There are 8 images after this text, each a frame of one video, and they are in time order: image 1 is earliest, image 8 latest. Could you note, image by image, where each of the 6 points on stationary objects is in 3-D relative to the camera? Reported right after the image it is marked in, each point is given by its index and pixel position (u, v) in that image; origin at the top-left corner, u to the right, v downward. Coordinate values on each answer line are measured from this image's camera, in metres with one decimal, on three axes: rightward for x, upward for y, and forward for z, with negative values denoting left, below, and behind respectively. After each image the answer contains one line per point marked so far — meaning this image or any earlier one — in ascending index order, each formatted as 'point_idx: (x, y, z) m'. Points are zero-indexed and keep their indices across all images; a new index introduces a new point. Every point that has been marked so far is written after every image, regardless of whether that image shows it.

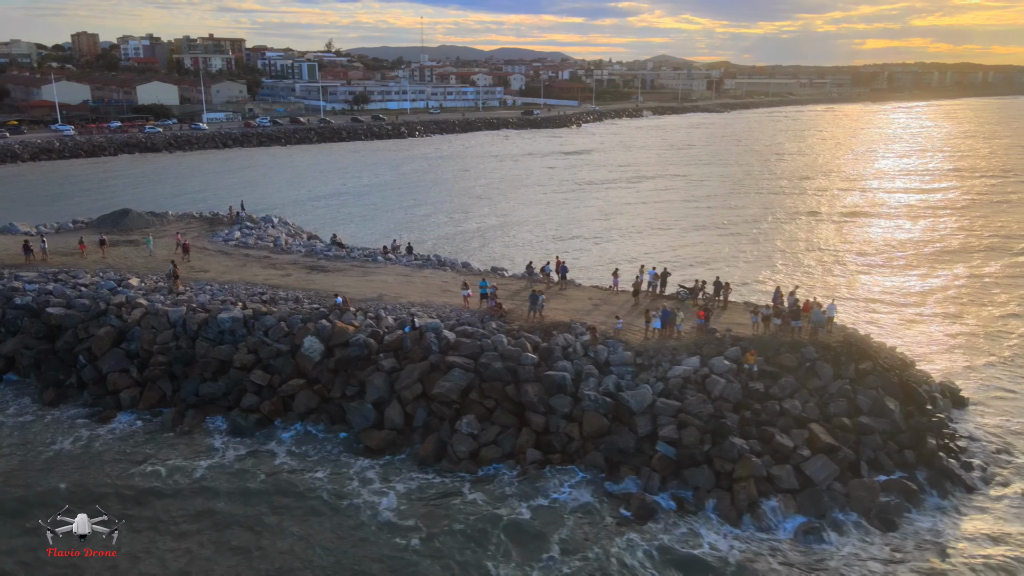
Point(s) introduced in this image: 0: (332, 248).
0: (-4.8, +1.1, +19.4) m
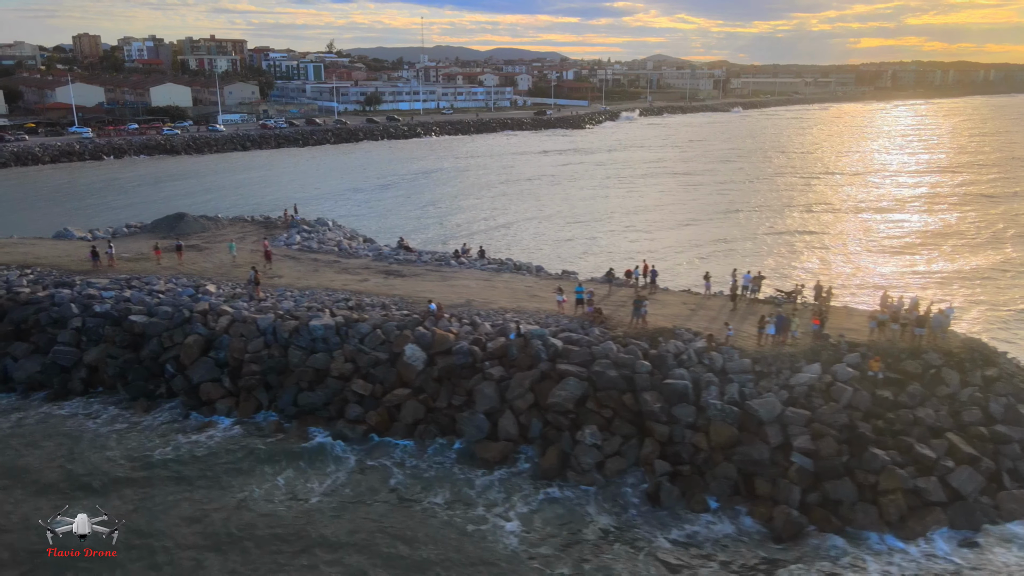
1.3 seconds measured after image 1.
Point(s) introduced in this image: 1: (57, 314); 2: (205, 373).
0: (-3.0, +1.0, +19.1) m
1: (-9.3, -0.5, +14.8) m
2: (-5.7, -1.6, +13.5) m
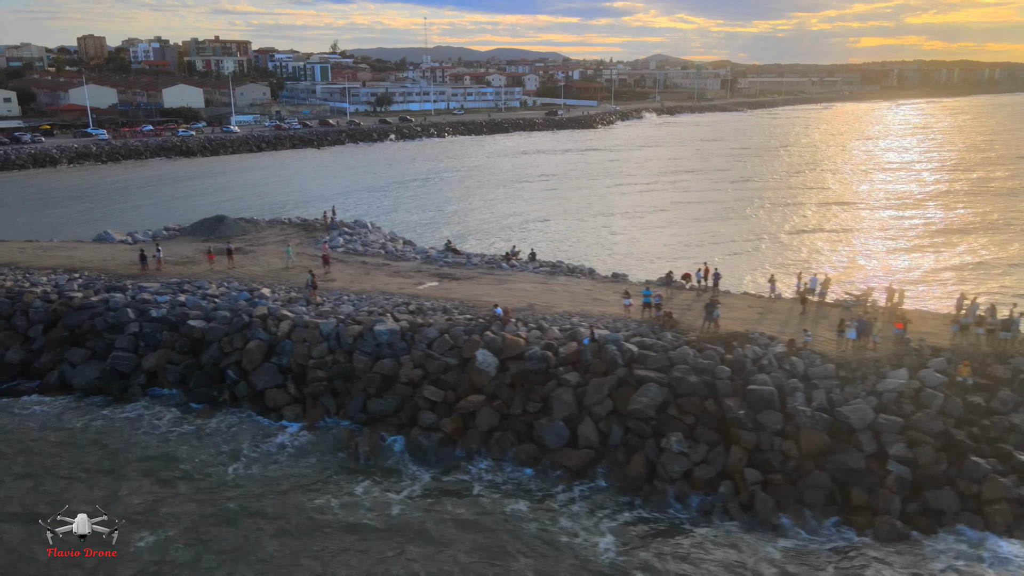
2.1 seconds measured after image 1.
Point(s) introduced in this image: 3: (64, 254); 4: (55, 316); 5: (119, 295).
0: (-1.7, +0.9, +18.9) m
1: (-8.0, -0.6, +14.6) m
2: (-4.4, -1.7, +13.3) m
3: (-11.4, +0.8, +18.7) m
4: (-9.5, -0.6, +15.0) m
5: (-8.4, -0.2, +15.4) m
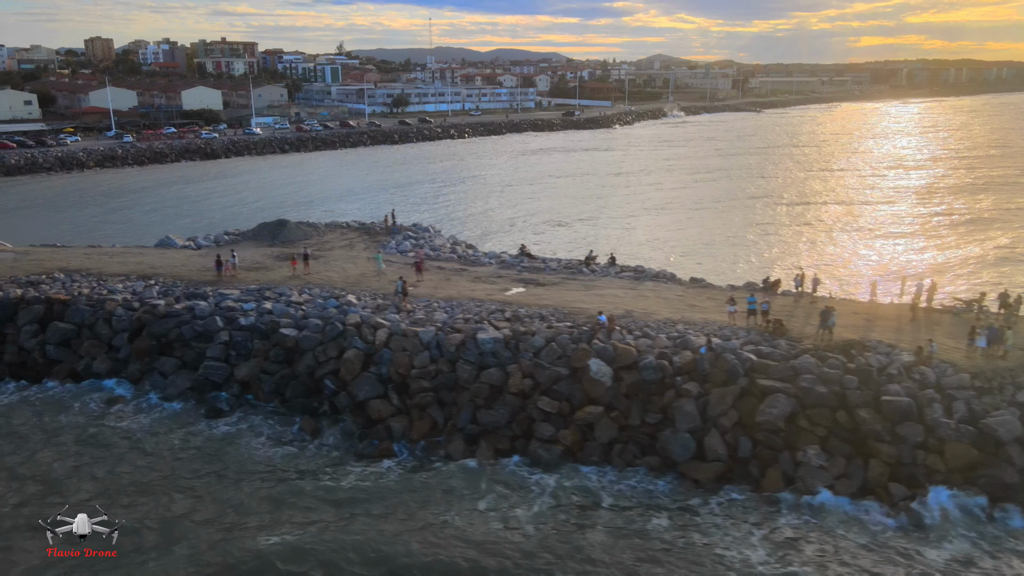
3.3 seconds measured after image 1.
0: (+0.2, +0.7, +18.5) m
1: (-6.1, -0.8, +14.2) m
2: (-2.5, -1.8, +12.9) m
3: (-9.5, +0.7, +18.3) m
4: (-7.5, -0.7, +14.7) m
5: (-6.4, -0.3, +15.1) m
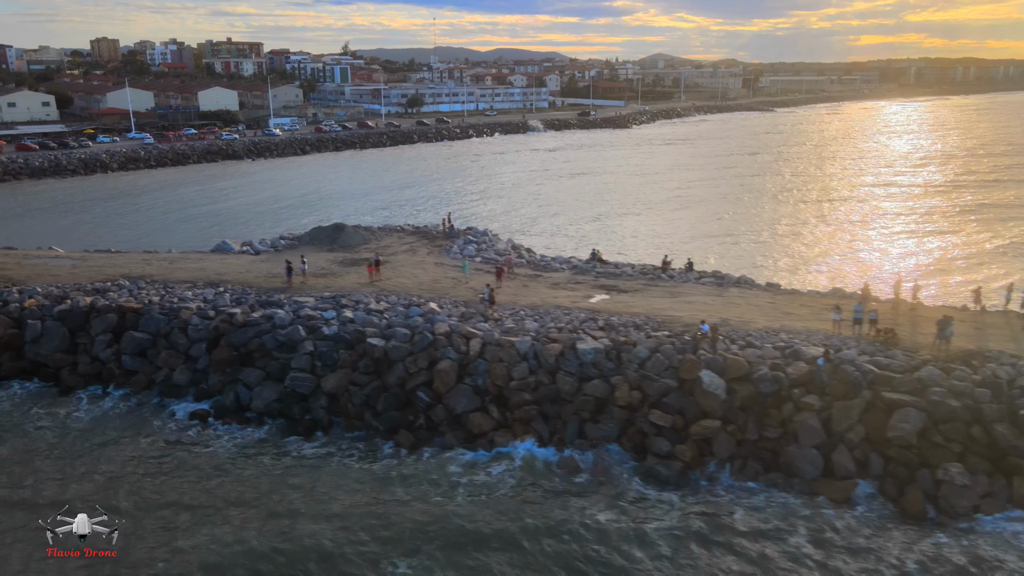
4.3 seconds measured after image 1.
0: (+2.0, +0.6, +18.1) m
1: (-4.3, -0.9, +13.8) m
2: (-0.8, -2.0, +12.4) m
3: (-7.7, +0.5, +17.9) m
4: (-5.8, -0.9, +14.2) m
5: (-4.7, -0.5, +14.6) m
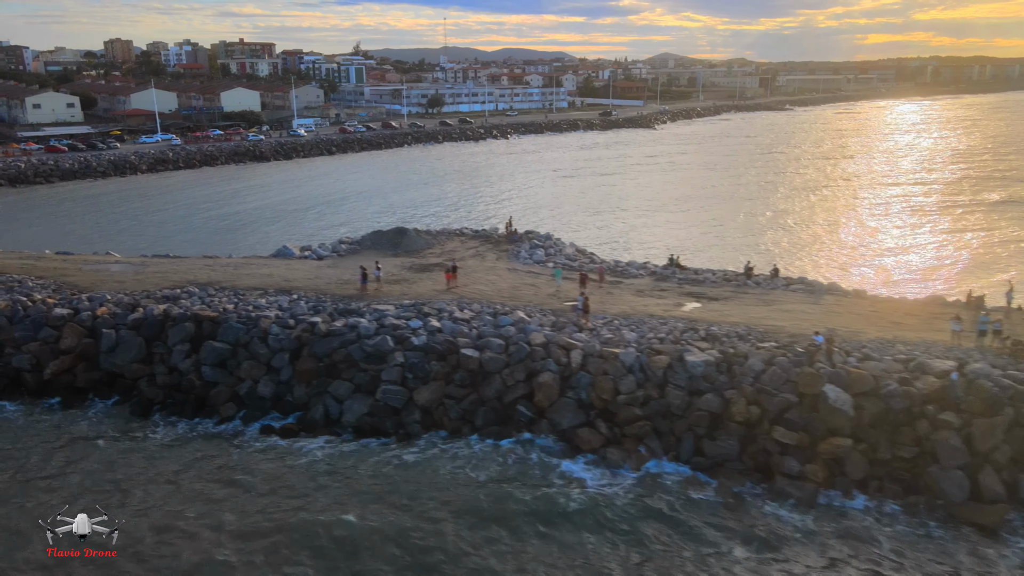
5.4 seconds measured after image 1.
0: (+3.8, +0.5, +17.4) m
1: (-2.6, -1.1, +13.2) m
2: (+1.0, -2.1, +11.9) m
3: (-5.9, +0.4, +17.4) m
4: (-4.0, -1.1, +13.7) m
5: (-2.9, -0.6, +14.1) m
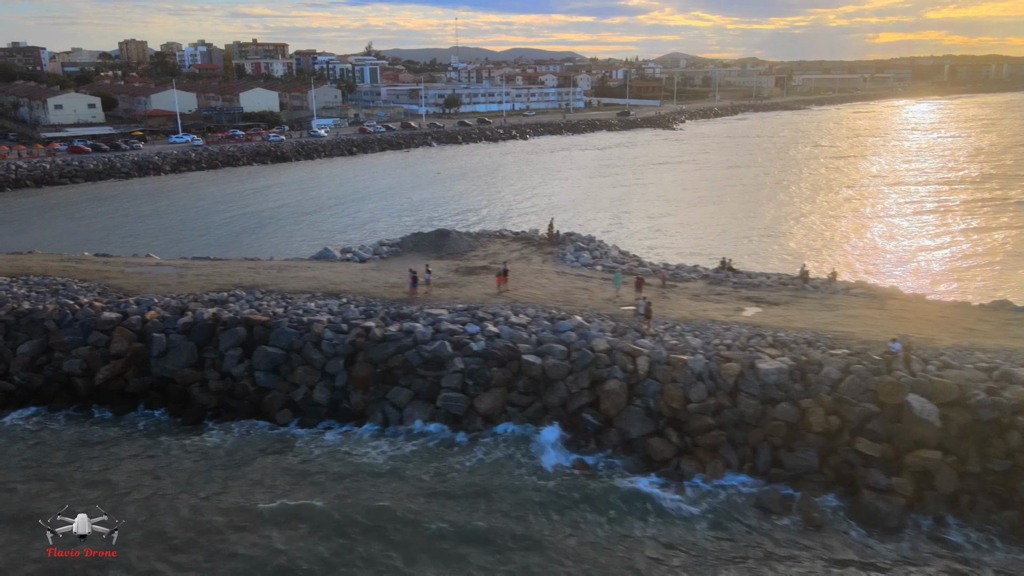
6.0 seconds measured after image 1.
0: (+4.9, +0.4, +17.1) m
1: (-1.5, -1.2, +12.9) m
2: (+2.1, -2.2, +11.5) m
3: (-4.8, +0.3, +17.1) m
4: (-2.9, -1.1, +13.4) m
5: (-1.8, -0.7, +13.8) m
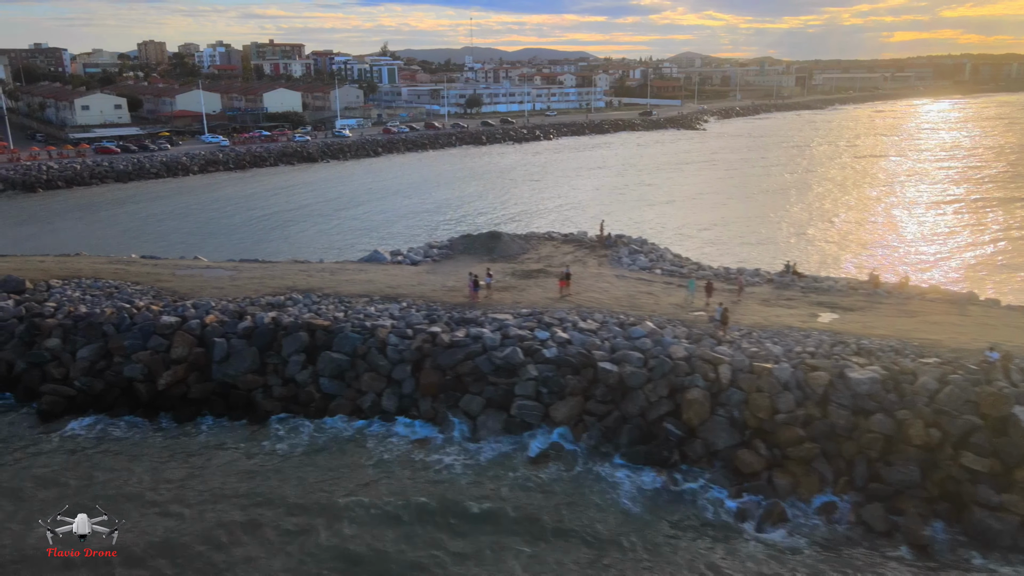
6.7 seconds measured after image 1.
0: (+6.3, +0.3, +16.6) m
1: (-0.2, -1.2, +12.5) m
2: (+3.3, -2.3, +11.1) m
3: (-3.4, +0.2, +16.8) m
4: (-1.6, -1.2, +13.0) m
5: (-0.5, -0.8, +13.4) m
